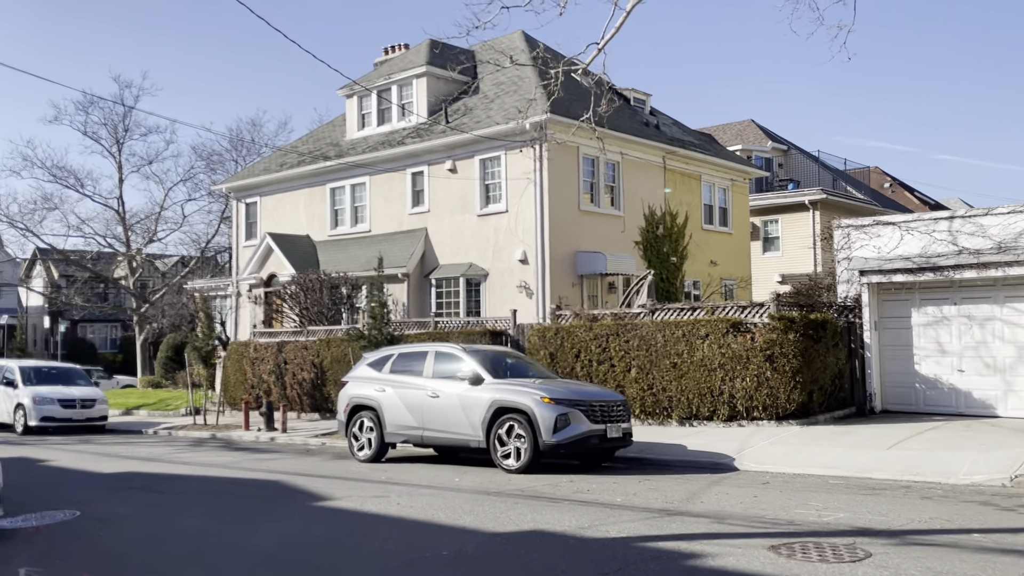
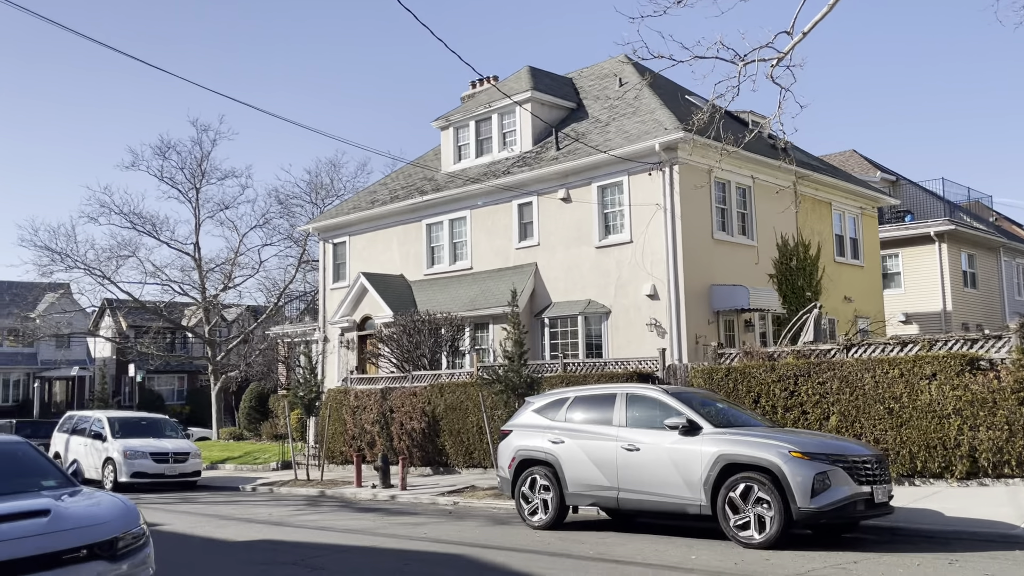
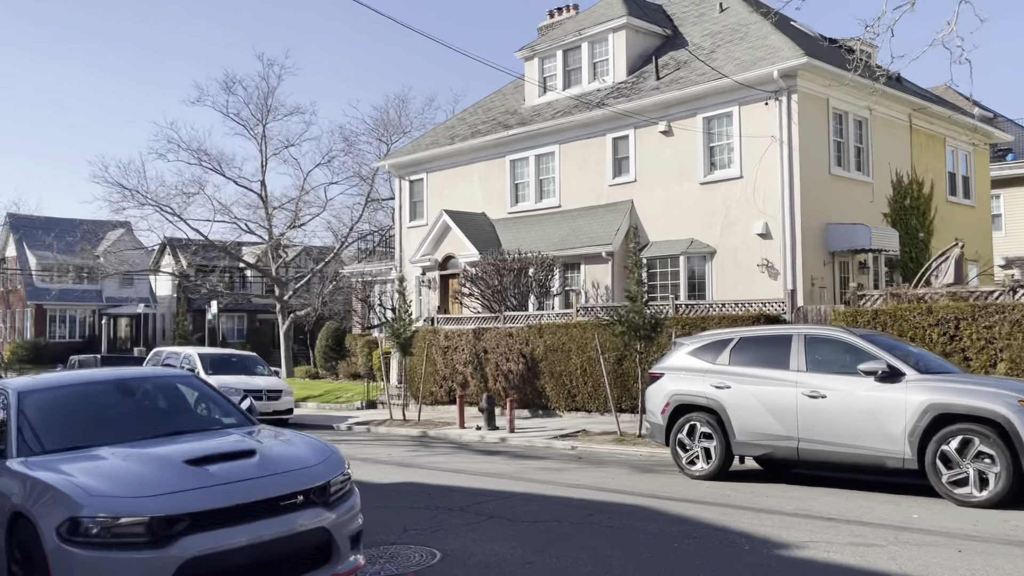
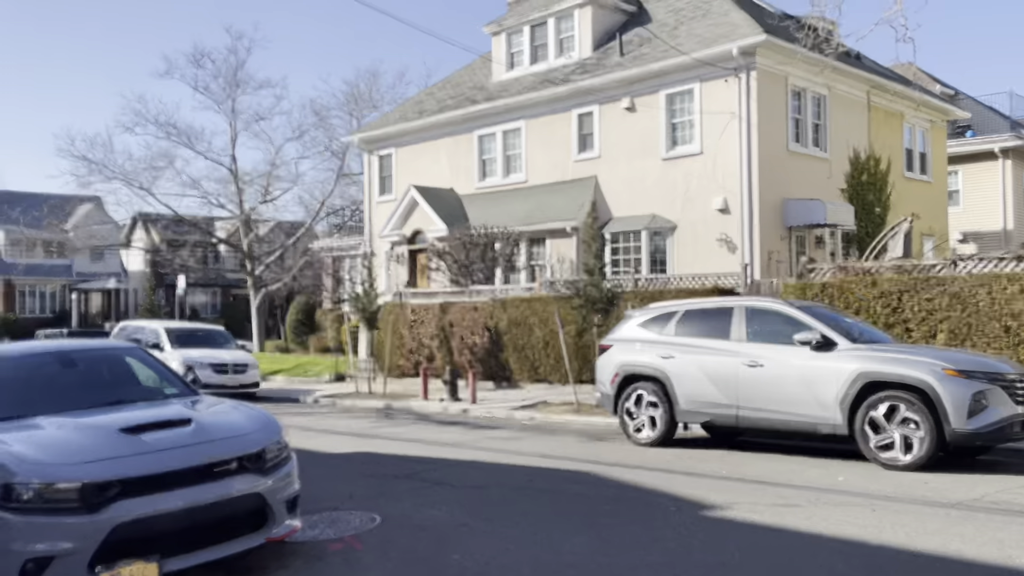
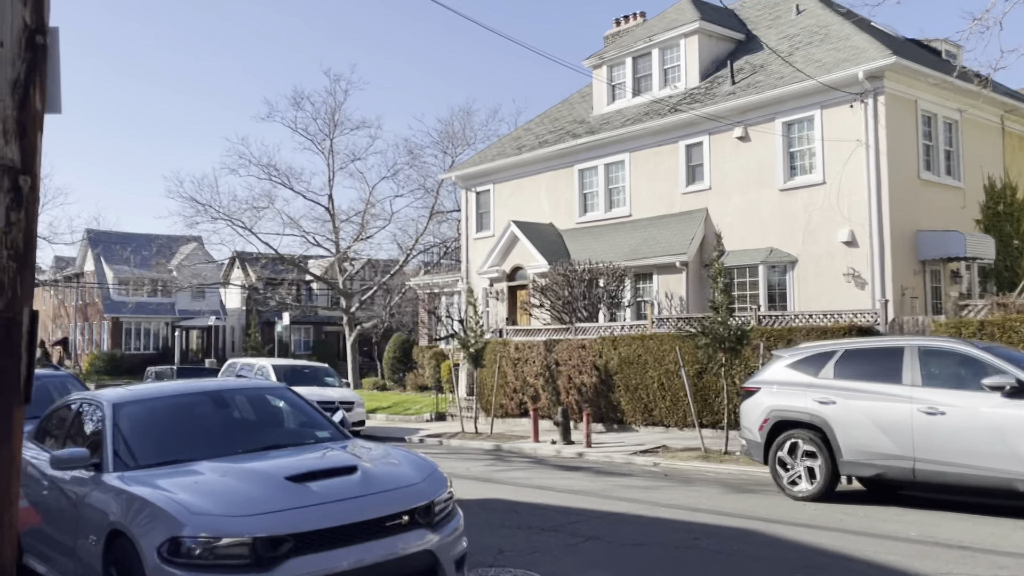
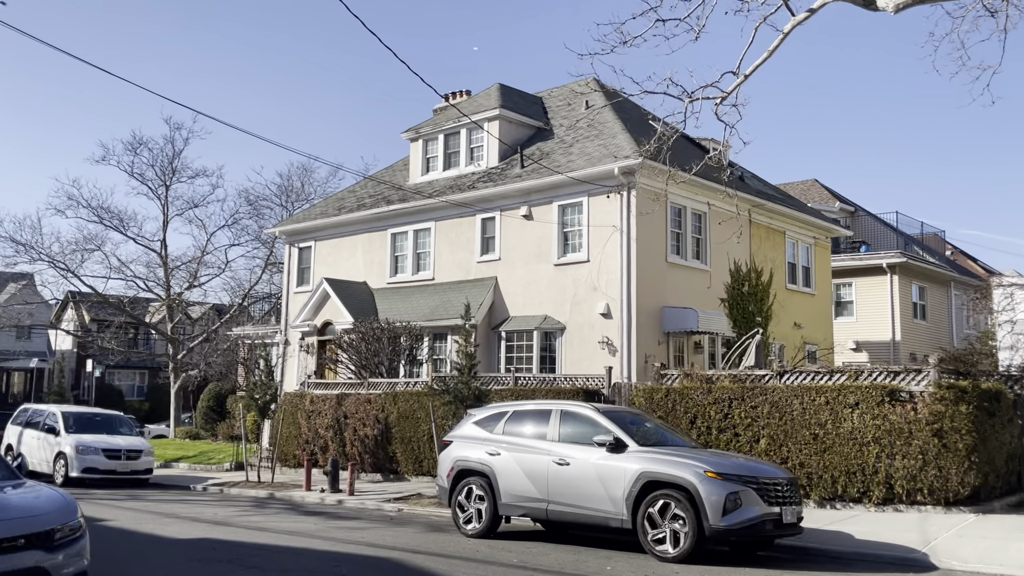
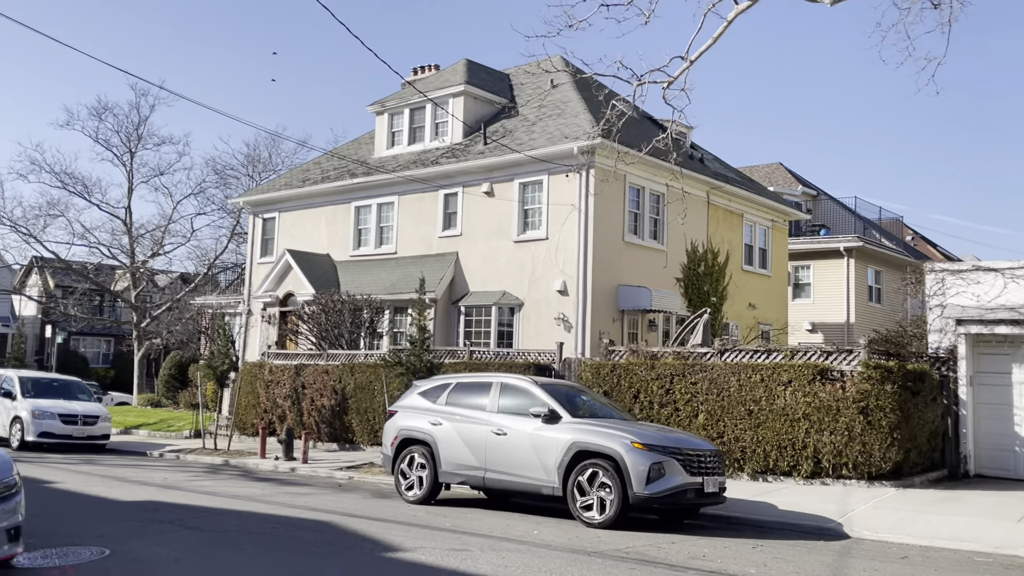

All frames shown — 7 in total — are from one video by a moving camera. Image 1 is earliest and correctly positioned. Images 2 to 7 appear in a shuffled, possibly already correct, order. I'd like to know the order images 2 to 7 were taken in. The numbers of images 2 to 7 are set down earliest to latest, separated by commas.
7, 6, 2, 4, 3, 5
